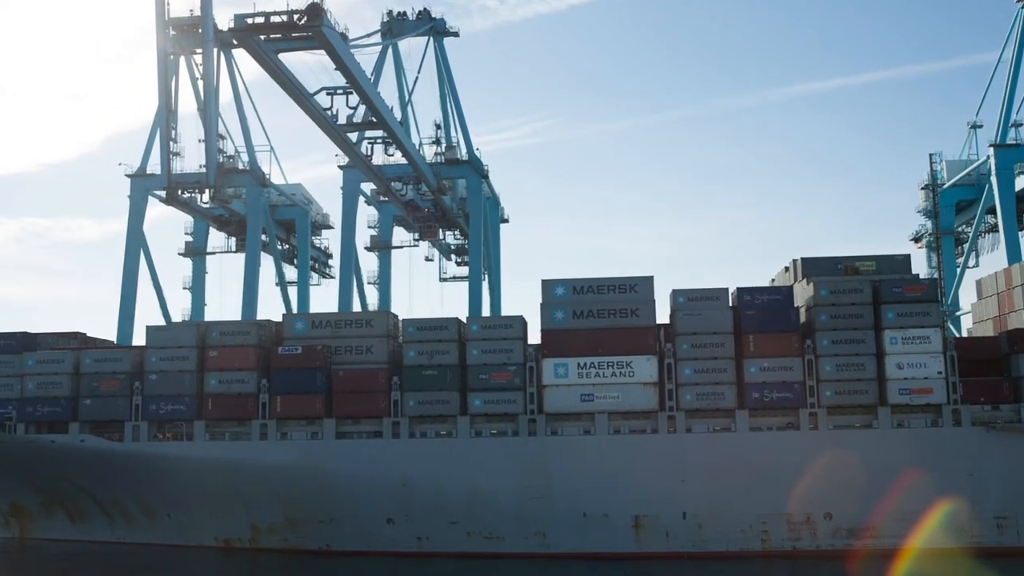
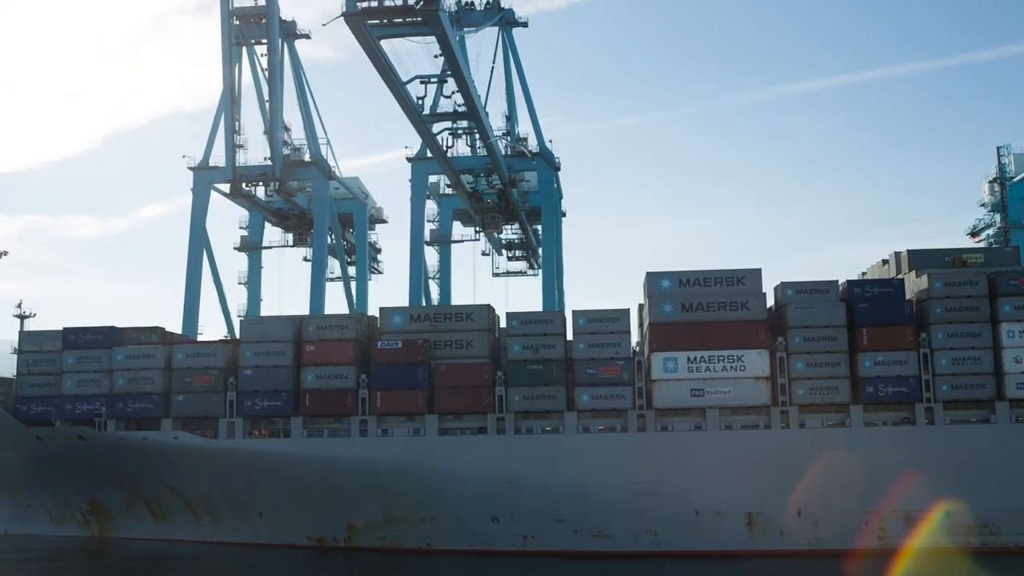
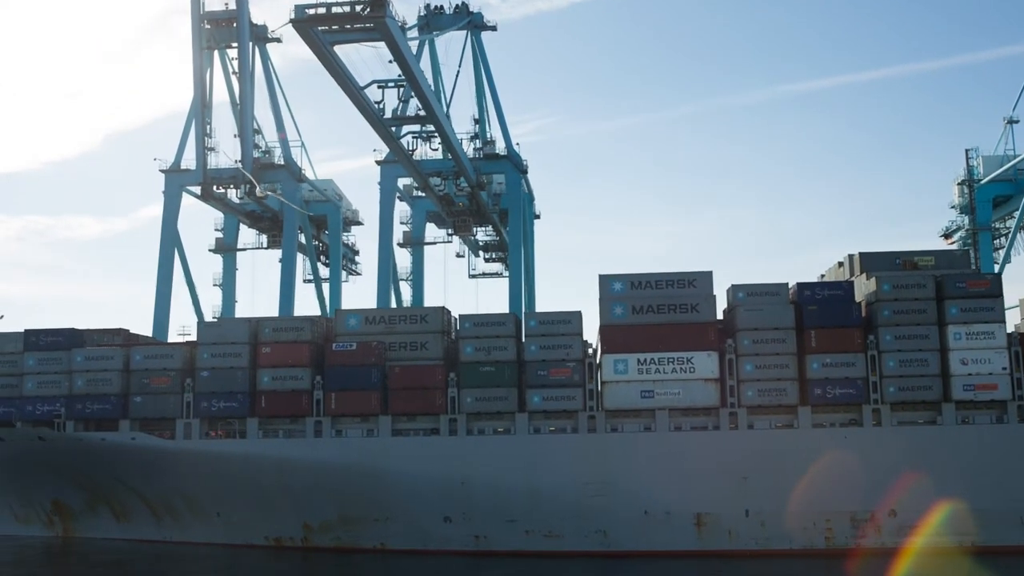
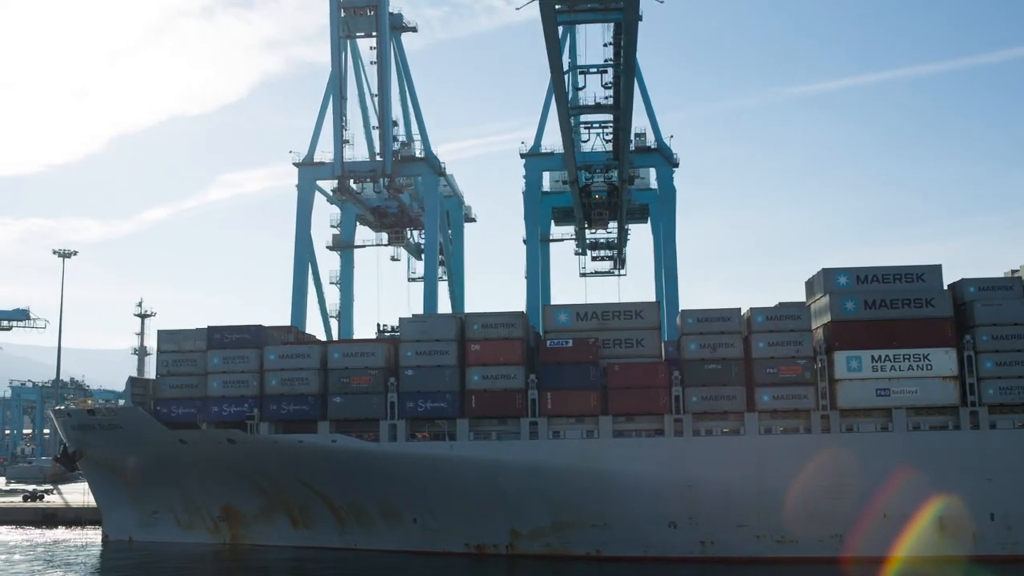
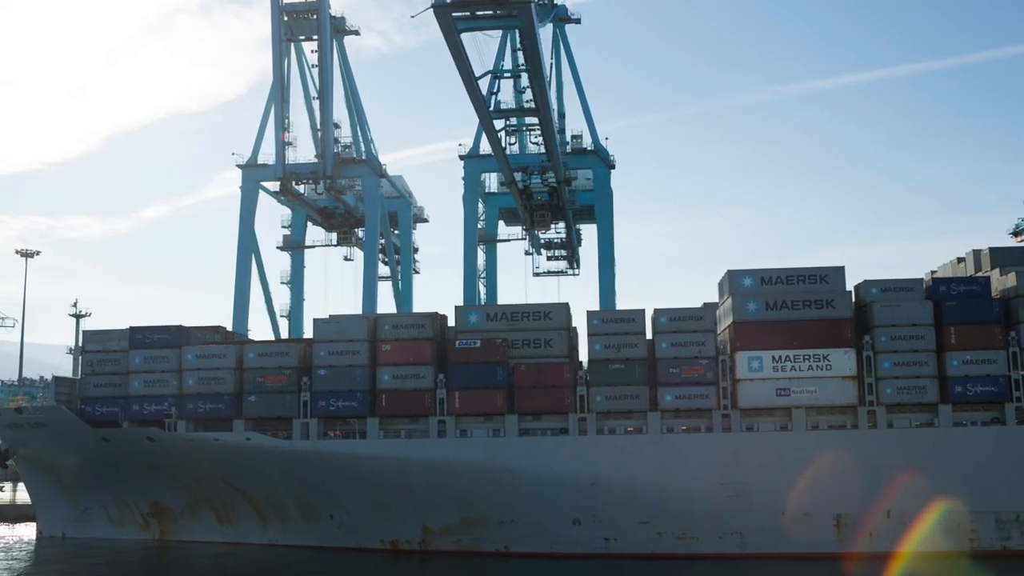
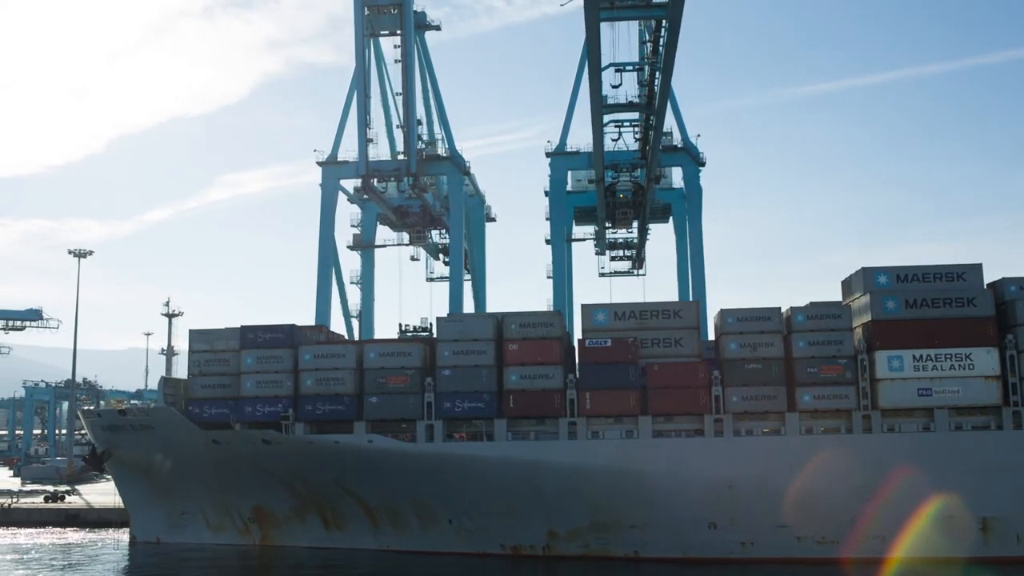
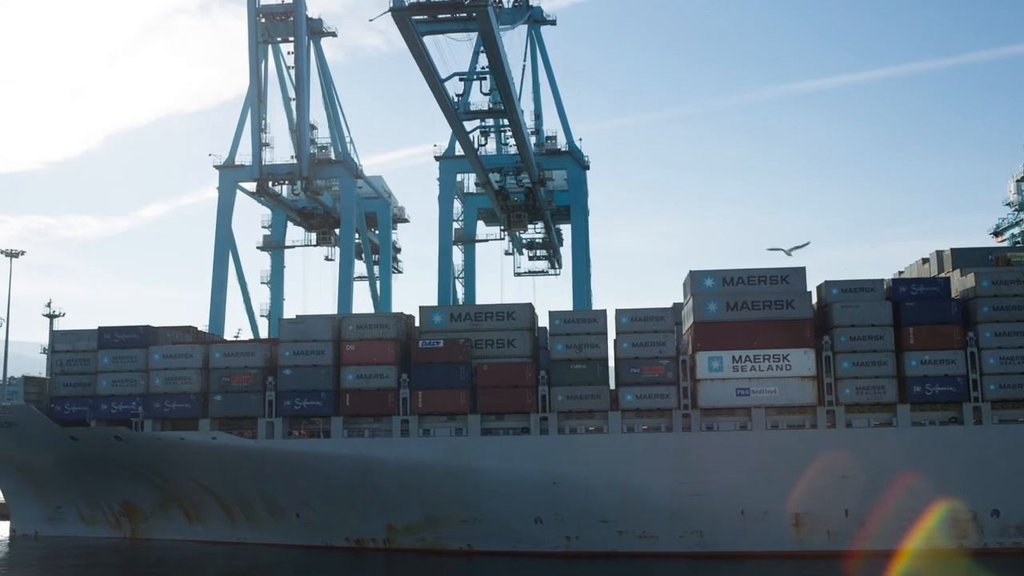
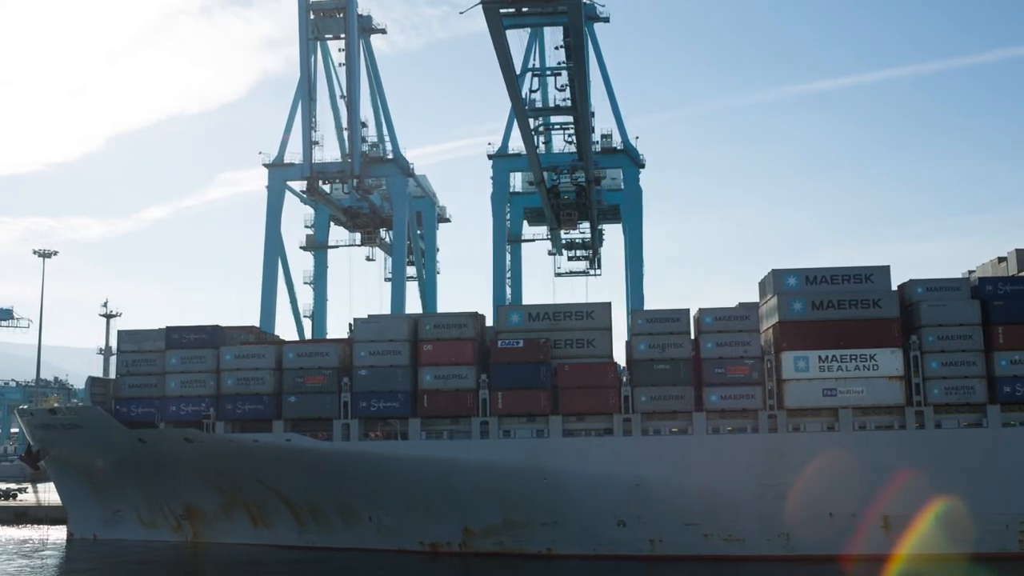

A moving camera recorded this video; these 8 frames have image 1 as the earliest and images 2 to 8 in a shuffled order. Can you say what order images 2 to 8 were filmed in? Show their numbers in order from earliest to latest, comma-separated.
3, 2, 7, 5, 8, 4, 6
